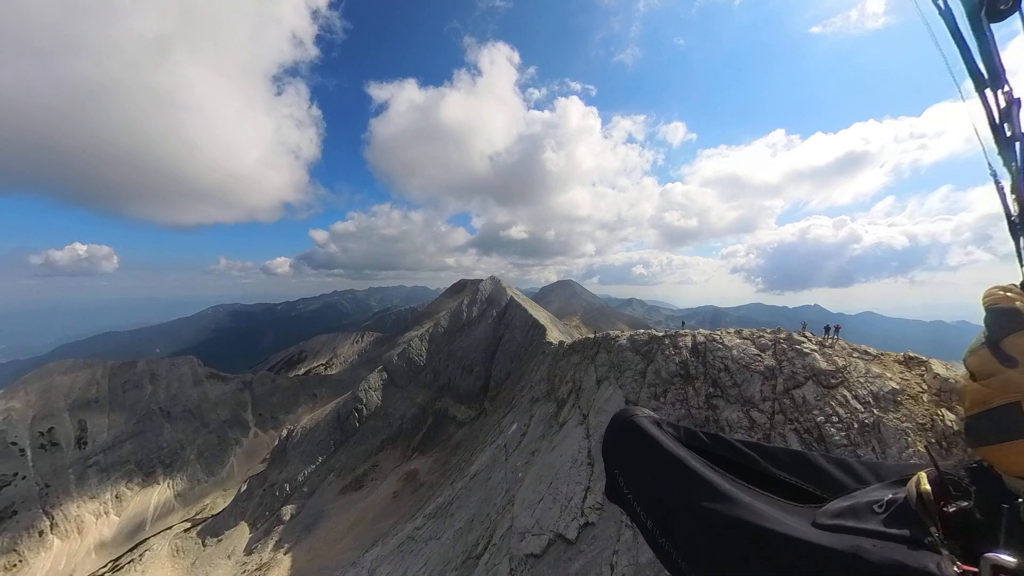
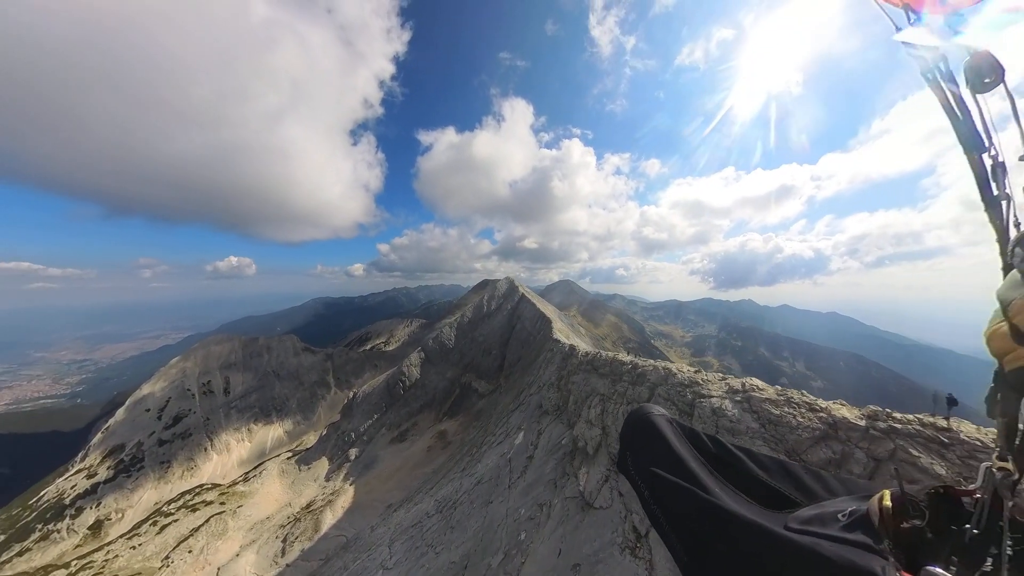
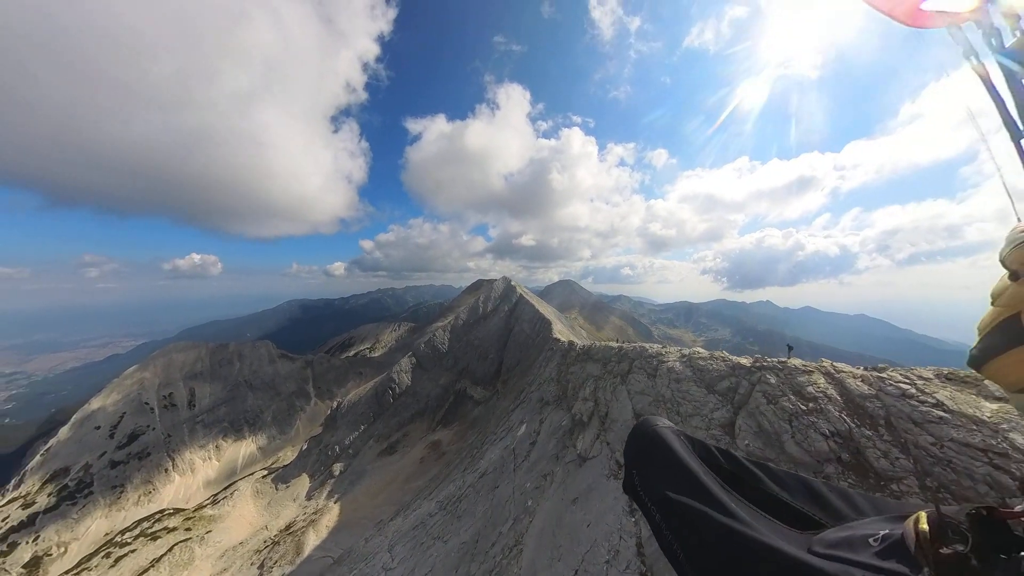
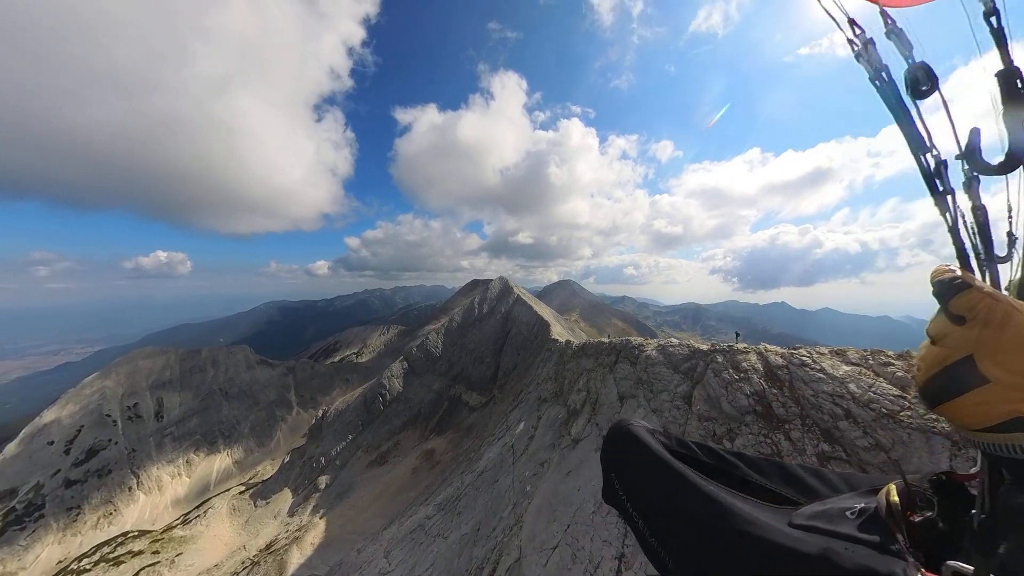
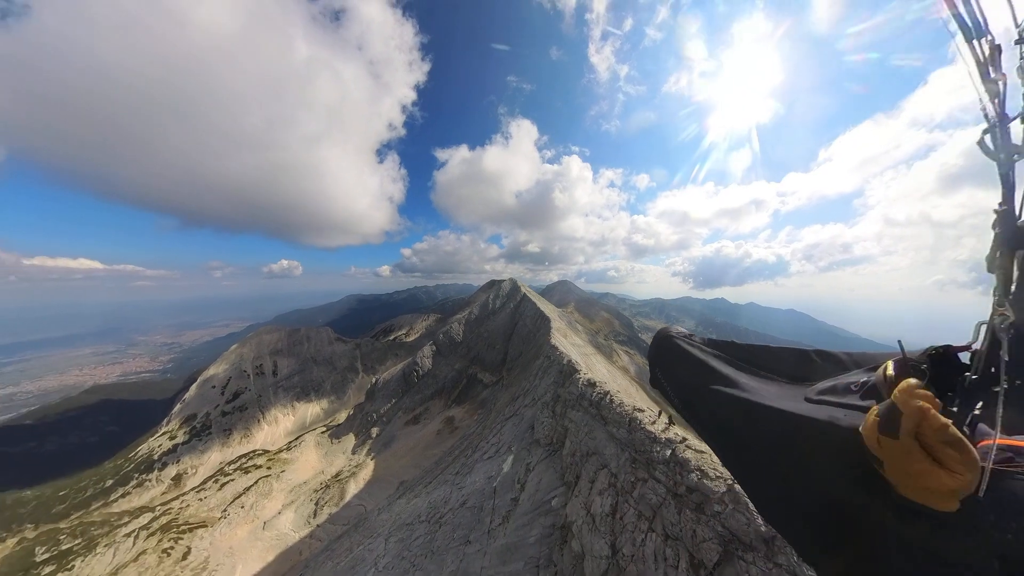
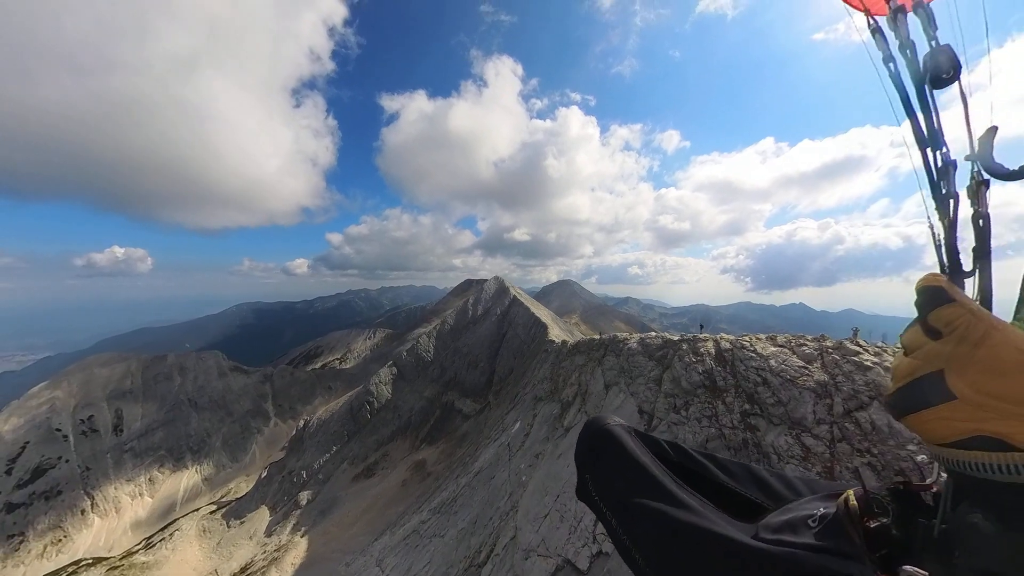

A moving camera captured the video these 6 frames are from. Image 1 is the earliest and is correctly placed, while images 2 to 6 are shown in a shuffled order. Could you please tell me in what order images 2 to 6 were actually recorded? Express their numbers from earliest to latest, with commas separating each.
6, 4, 3, 2, 5
